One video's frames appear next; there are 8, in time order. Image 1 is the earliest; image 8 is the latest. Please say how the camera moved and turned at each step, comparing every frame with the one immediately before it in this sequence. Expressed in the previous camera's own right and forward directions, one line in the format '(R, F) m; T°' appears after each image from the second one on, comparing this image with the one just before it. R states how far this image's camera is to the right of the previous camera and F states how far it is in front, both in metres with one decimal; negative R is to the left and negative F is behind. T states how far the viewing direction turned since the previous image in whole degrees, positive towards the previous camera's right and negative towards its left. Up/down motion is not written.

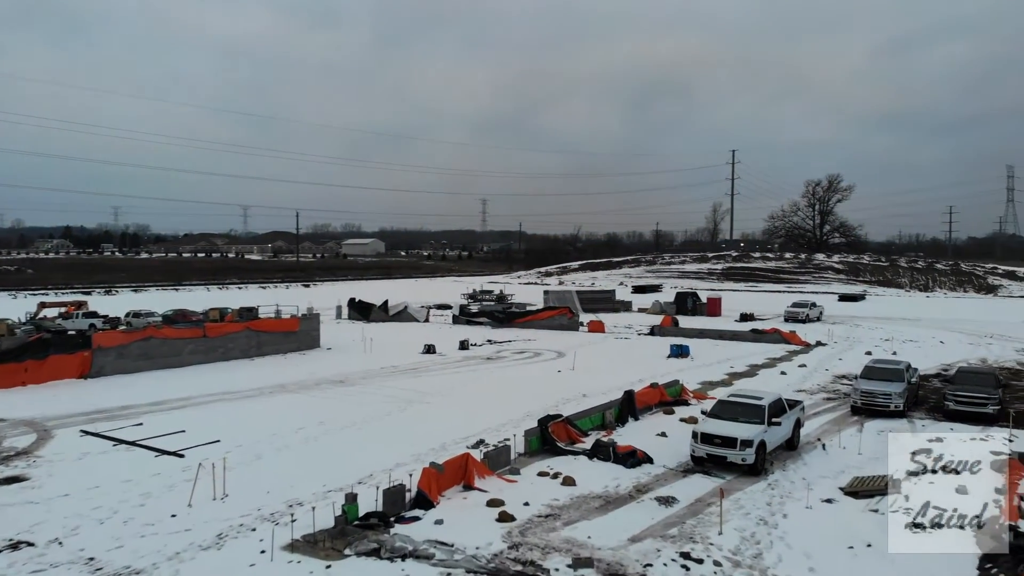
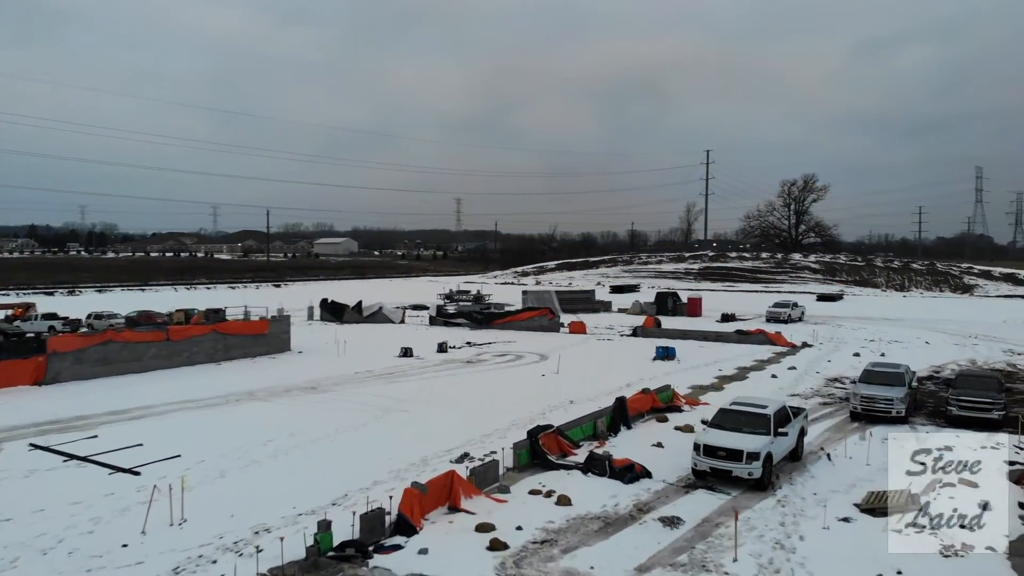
(-0.2, +1.0) m; +2°
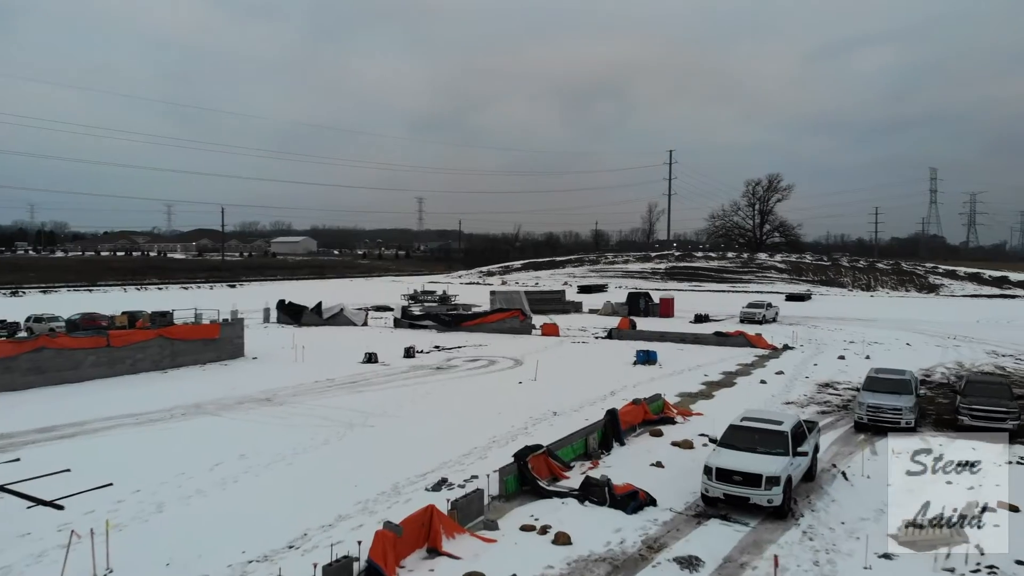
(-0.3, +1.6) m; +3°
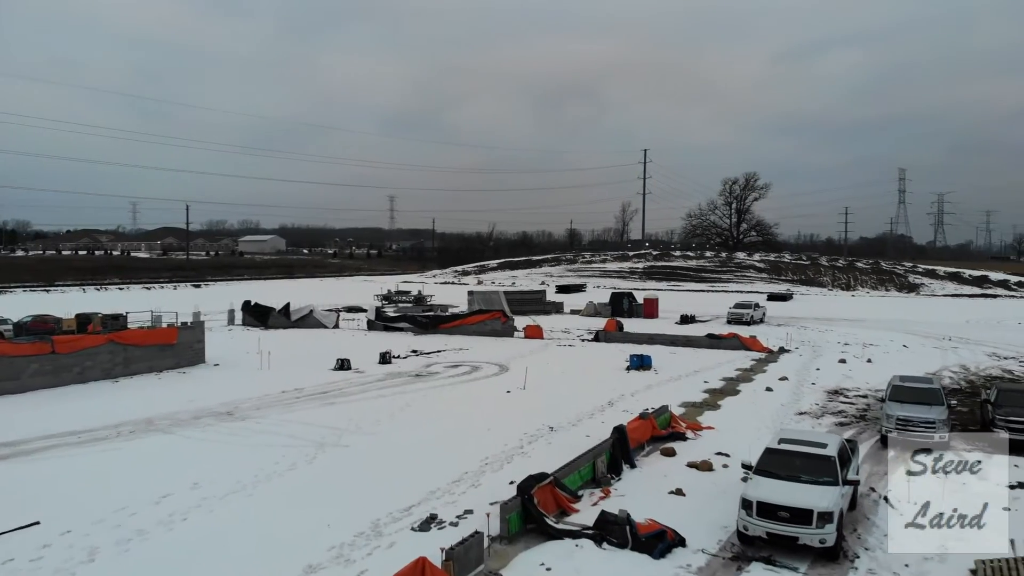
(-0.3, +1.7) m; +2°
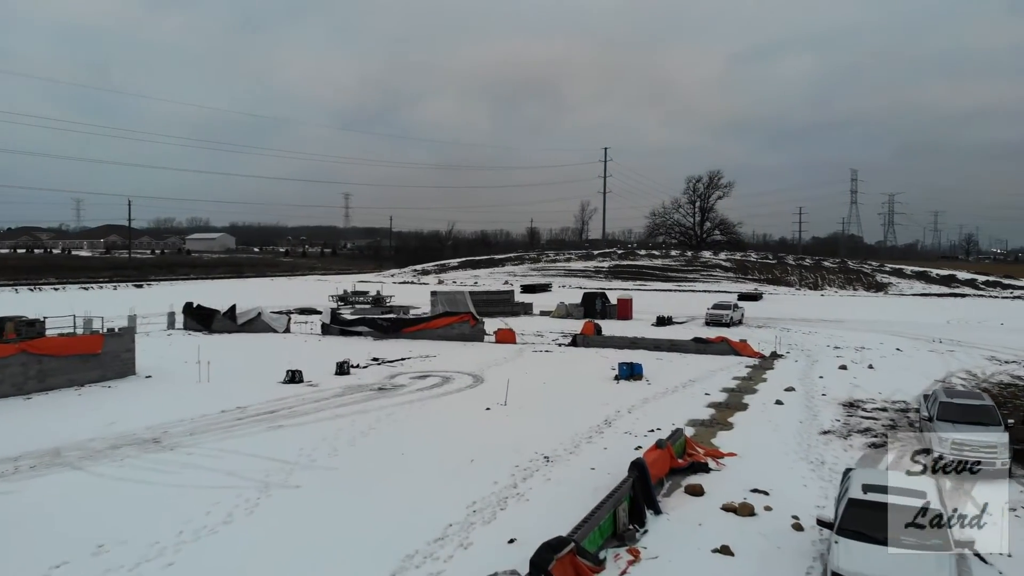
(-0.4, +2.5) m; +3°
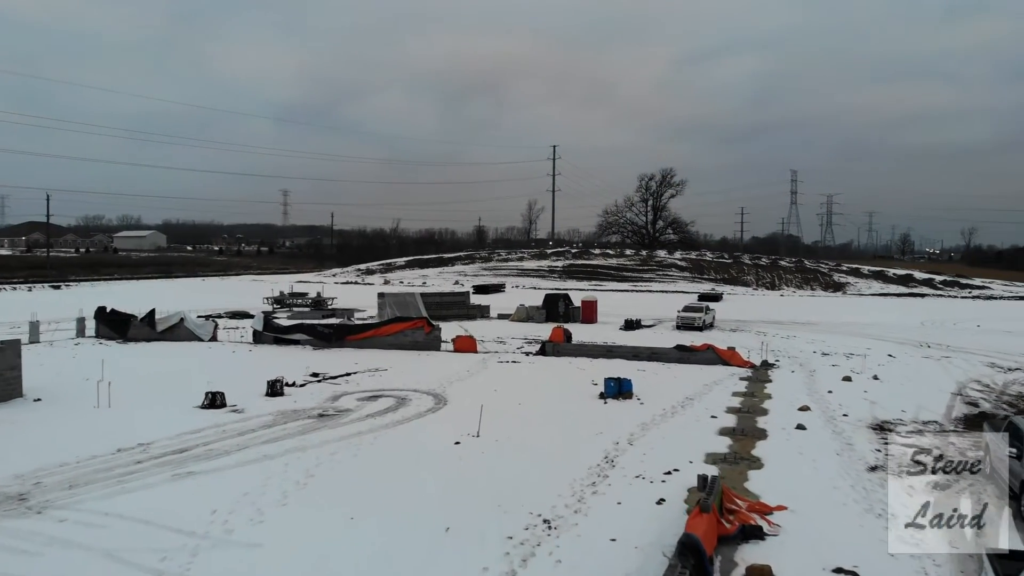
(-0.5, +3.1) m; +4°
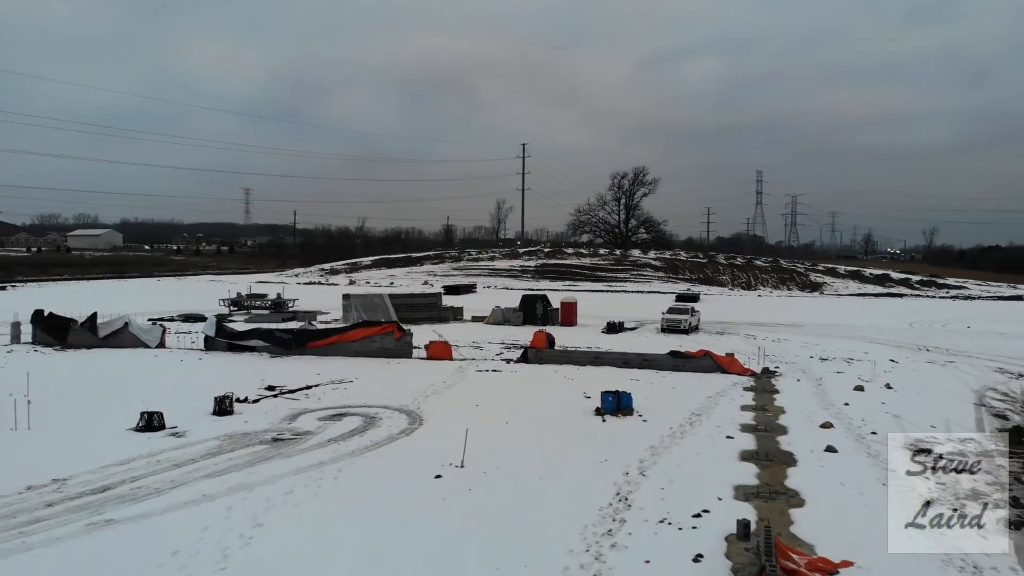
(-0.3, +2.0) m; +2°
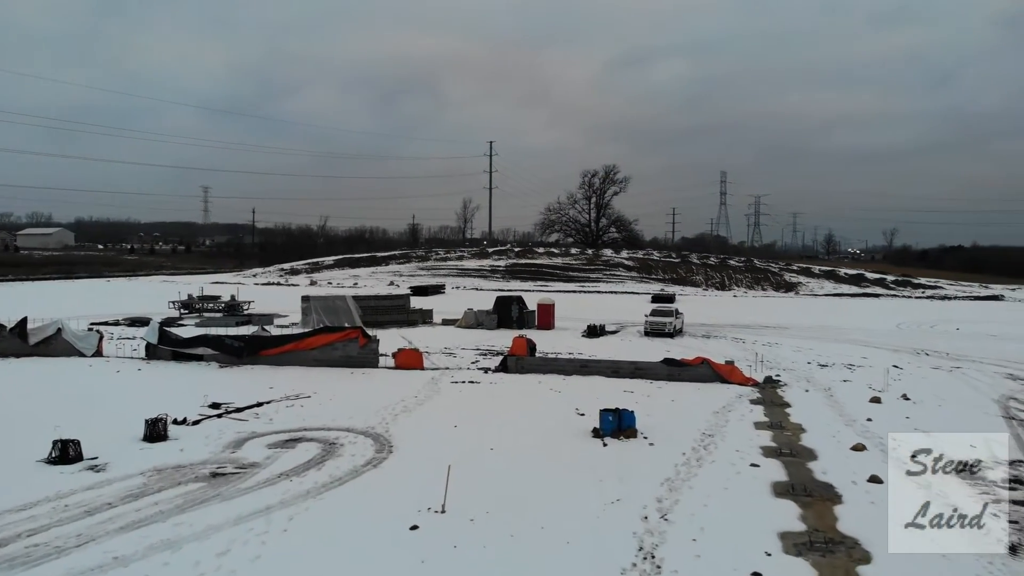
(-0.3, +2.1) m; +2°
